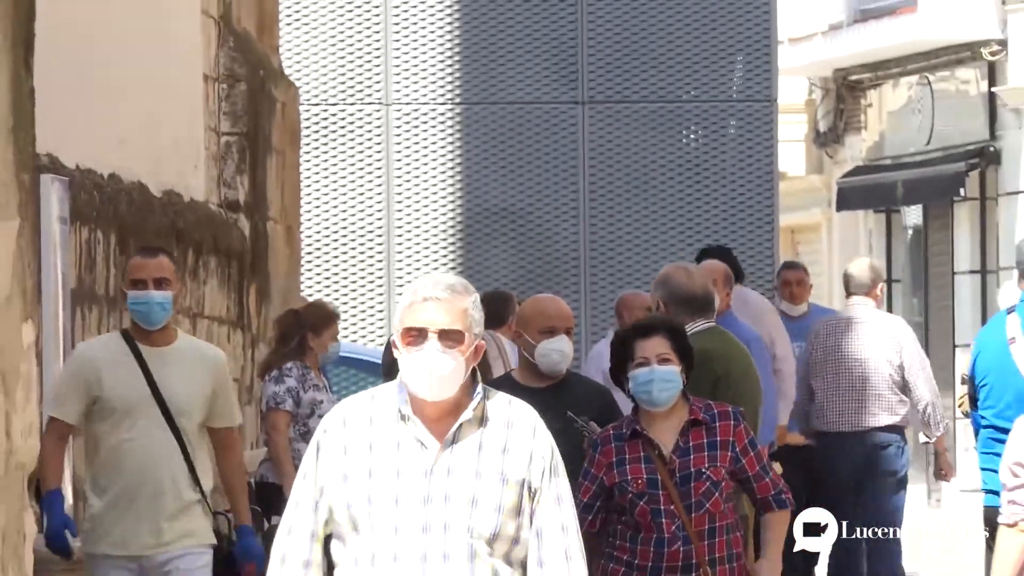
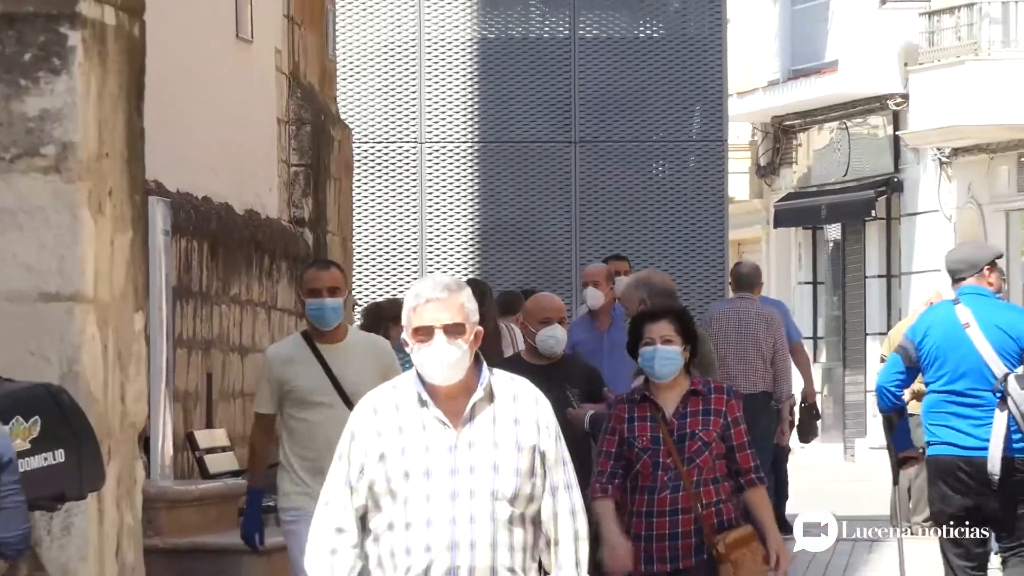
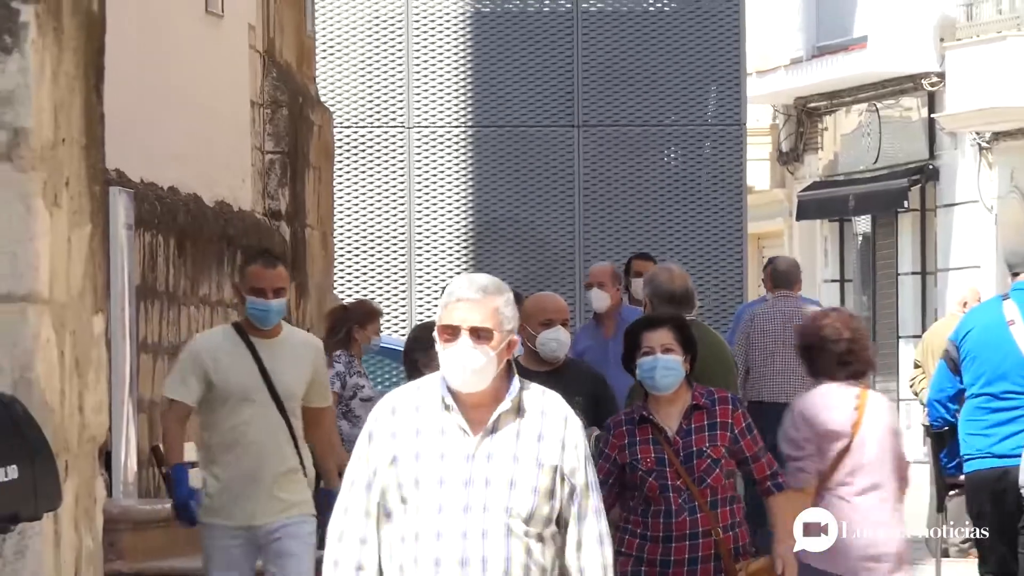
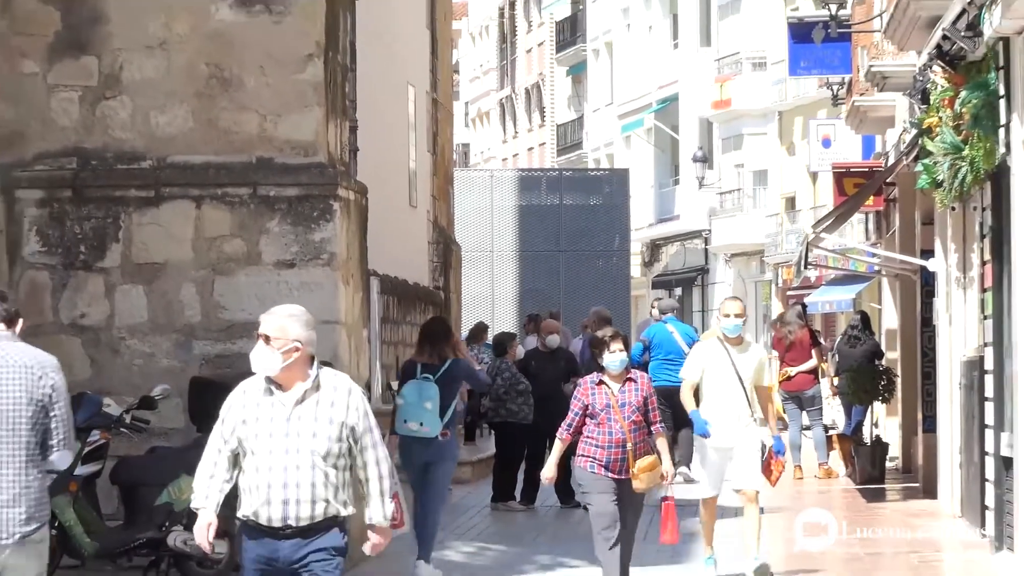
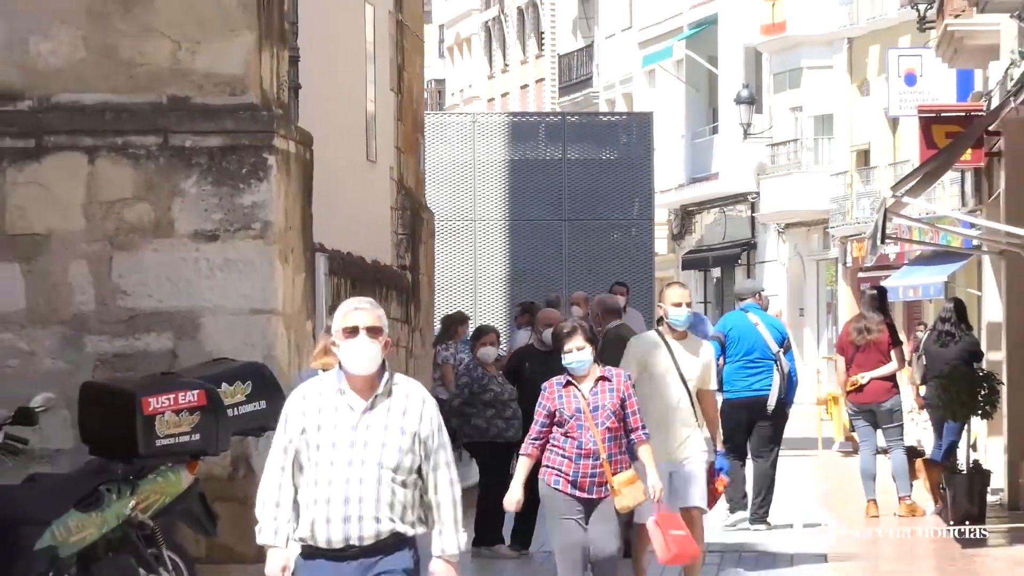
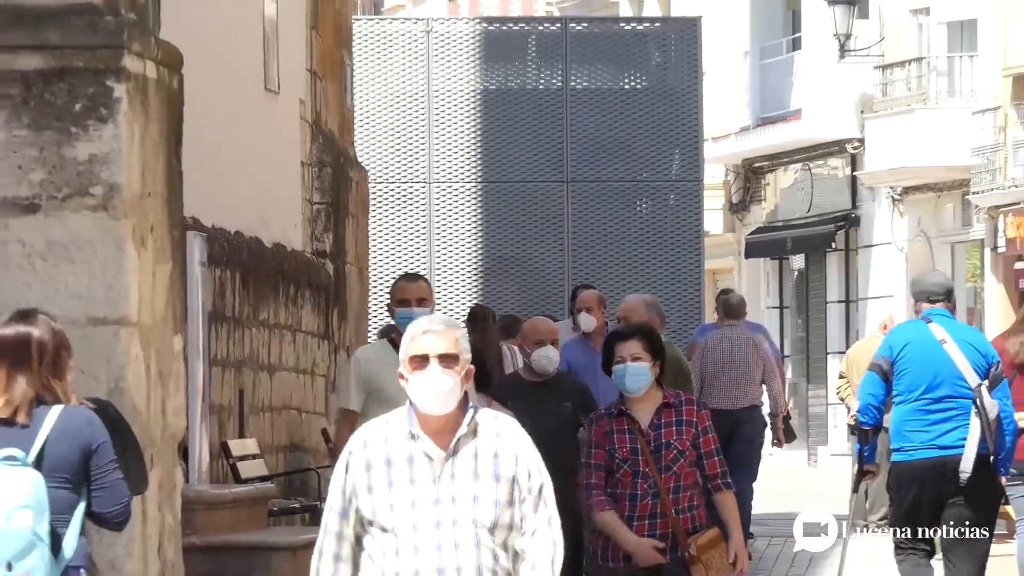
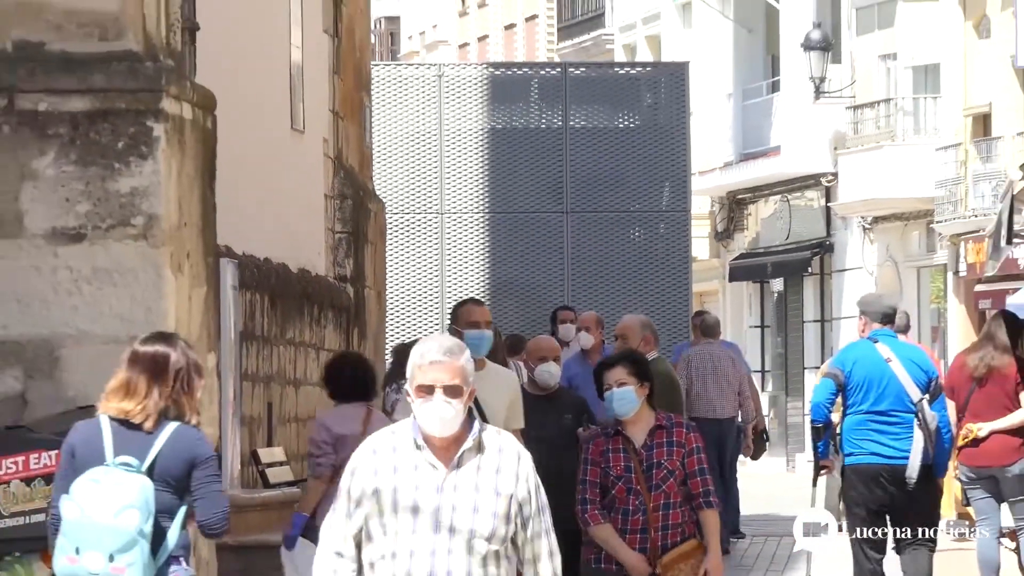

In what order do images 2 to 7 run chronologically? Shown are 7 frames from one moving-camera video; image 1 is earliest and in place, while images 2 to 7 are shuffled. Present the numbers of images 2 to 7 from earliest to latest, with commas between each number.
3, 2, 6, 7, 5, 4
